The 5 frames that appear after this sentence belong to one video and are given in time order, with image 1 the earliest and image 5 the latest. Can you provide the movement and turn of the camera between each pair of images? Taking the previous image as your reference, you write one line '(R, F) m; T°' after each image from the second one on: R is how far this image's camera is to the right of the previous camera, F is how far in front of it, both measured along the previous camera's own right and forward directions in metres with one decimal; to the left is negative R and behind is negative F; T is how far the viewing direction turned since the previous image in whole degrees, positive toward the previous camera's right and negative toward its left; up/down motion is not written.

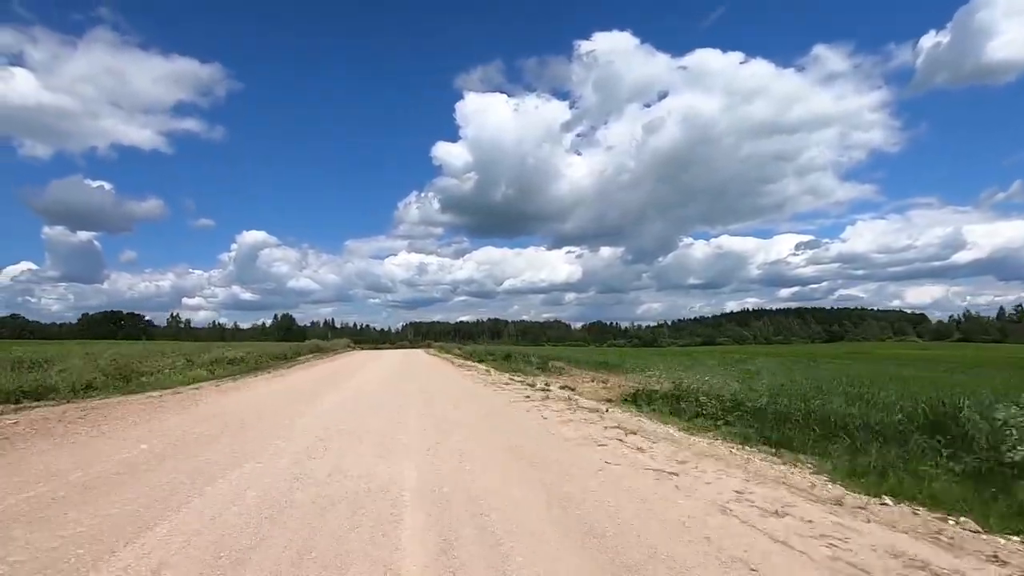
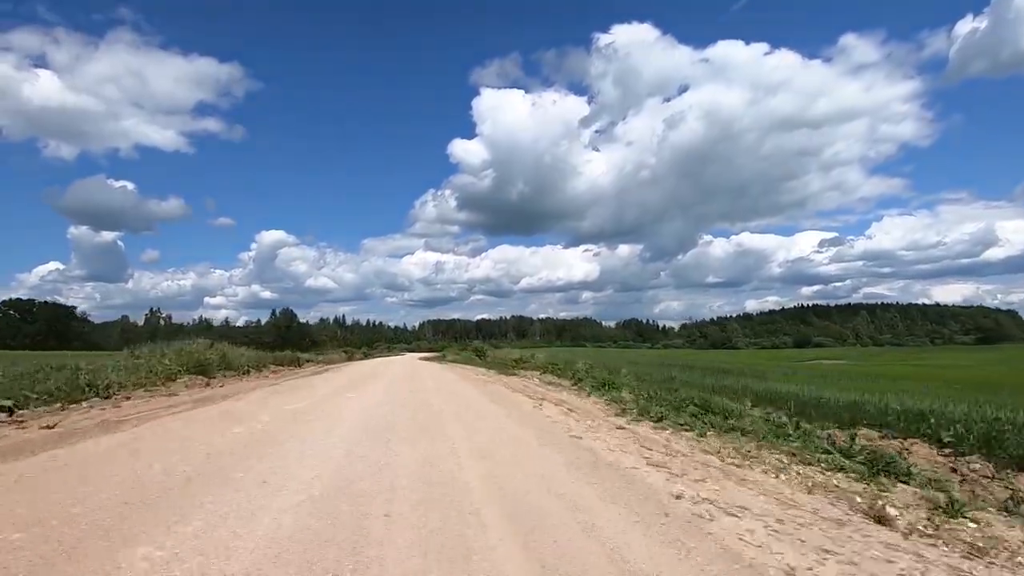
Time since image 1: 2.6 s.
(-1.2, +6.1) m; -2°
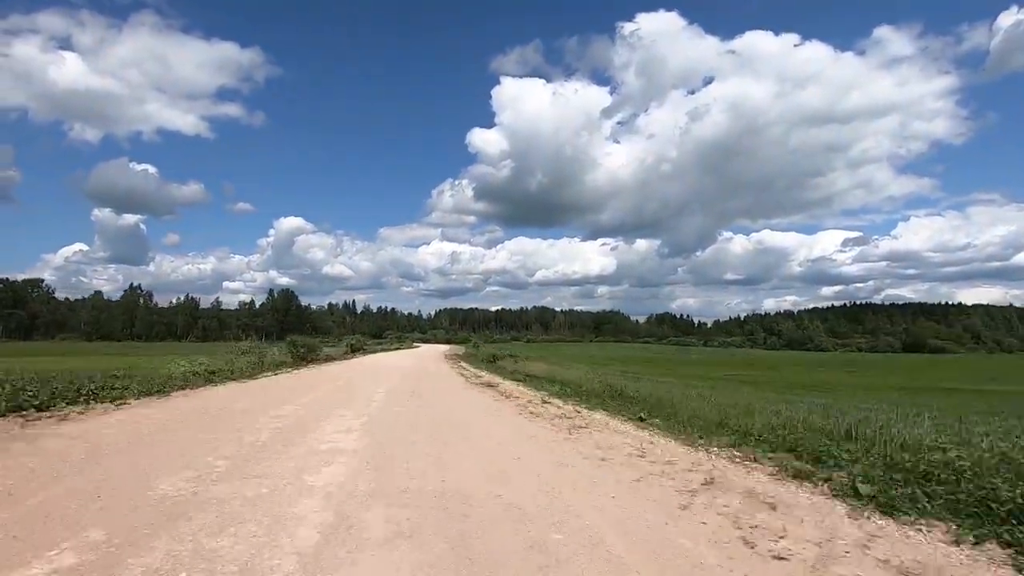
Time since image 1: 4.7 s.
(-1.0, +4.8) m; -2°
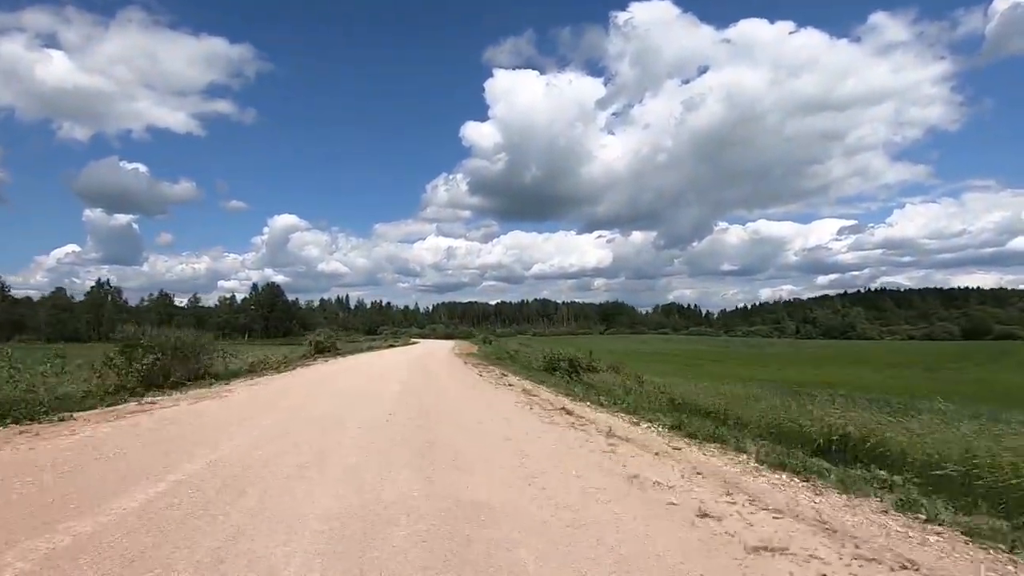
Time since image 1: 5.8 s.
(-0.5, +2.5) m; 0°
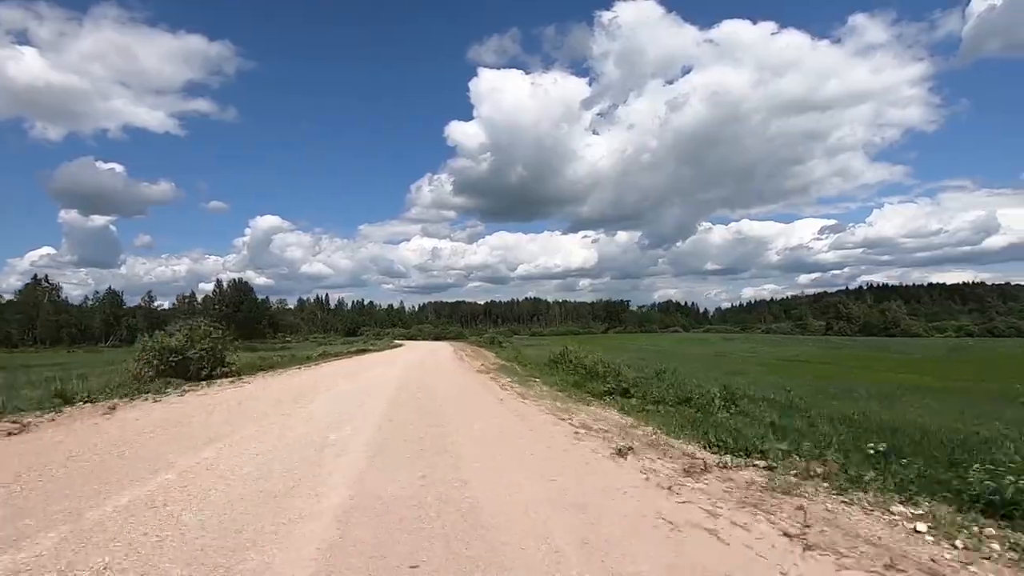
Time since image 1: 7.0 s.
(-0.5, +2.8) m; +2°
